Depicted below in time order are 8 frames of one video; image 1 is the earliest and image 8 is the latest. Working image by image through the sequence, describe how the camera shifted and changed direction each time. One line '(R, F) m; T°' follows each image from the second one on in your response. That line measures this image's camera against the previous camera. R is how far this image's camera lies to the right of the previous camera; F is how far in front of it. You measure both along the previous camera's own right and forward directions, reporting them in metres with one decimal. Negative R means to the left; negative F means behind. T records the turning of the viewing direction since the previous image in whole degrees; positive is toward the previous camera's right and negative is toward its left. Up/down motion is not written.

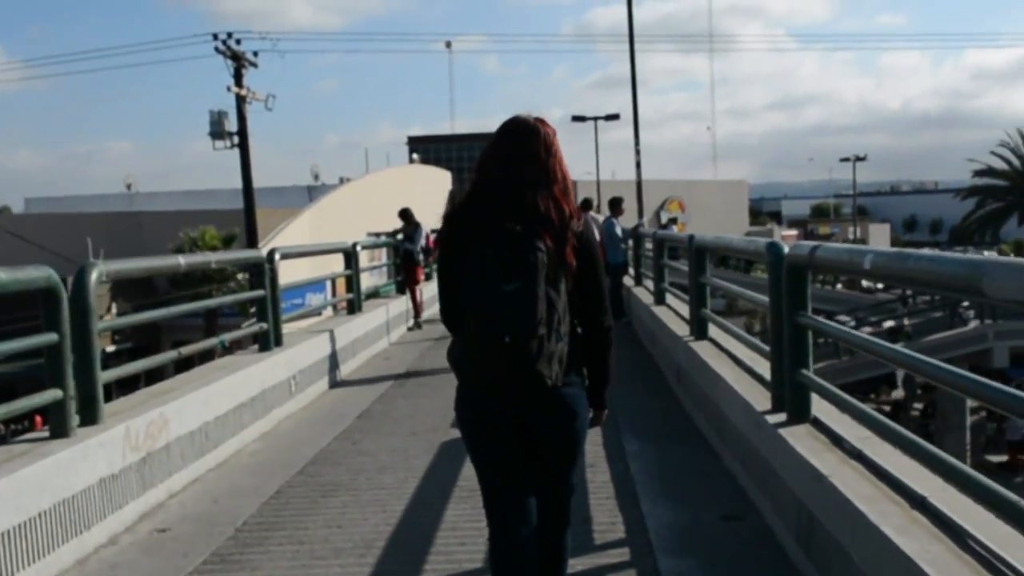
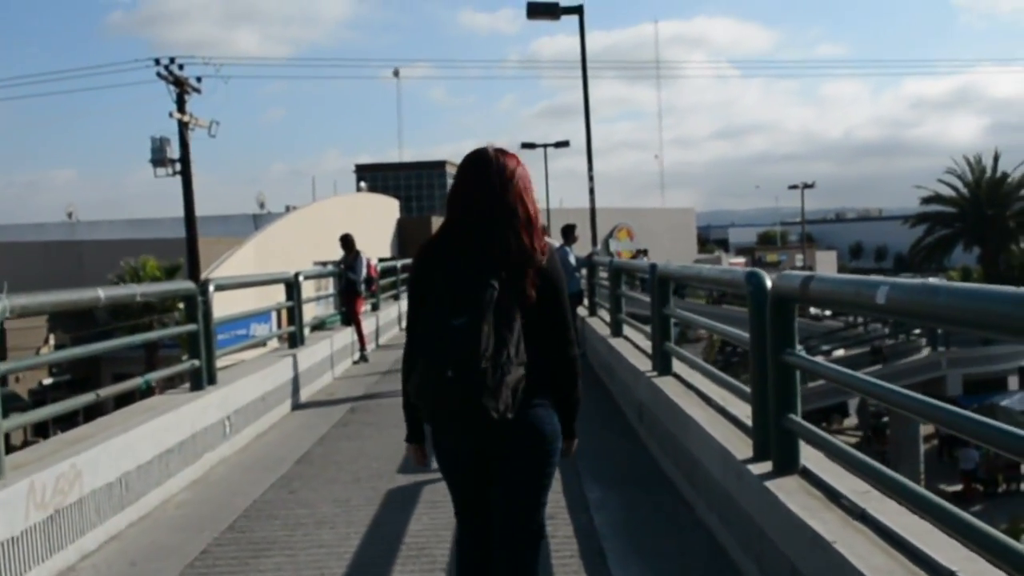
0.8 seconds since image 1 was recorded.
(0.0, +0.6) m; +2°
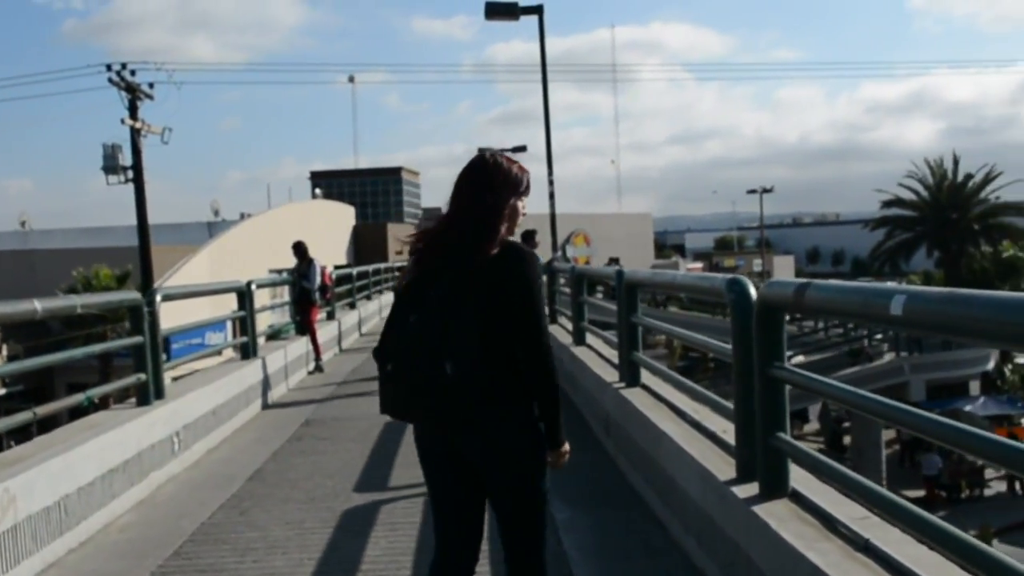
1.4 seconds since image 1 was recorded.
(0.0, +0.3) m; +2°
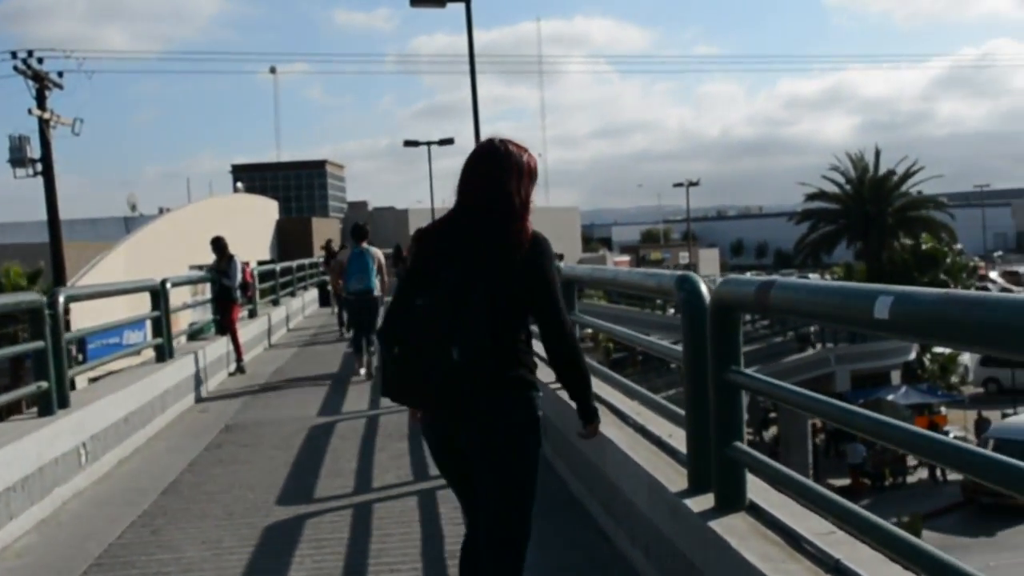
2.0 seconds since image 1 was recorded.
(0.0, +0.4) m; +4°
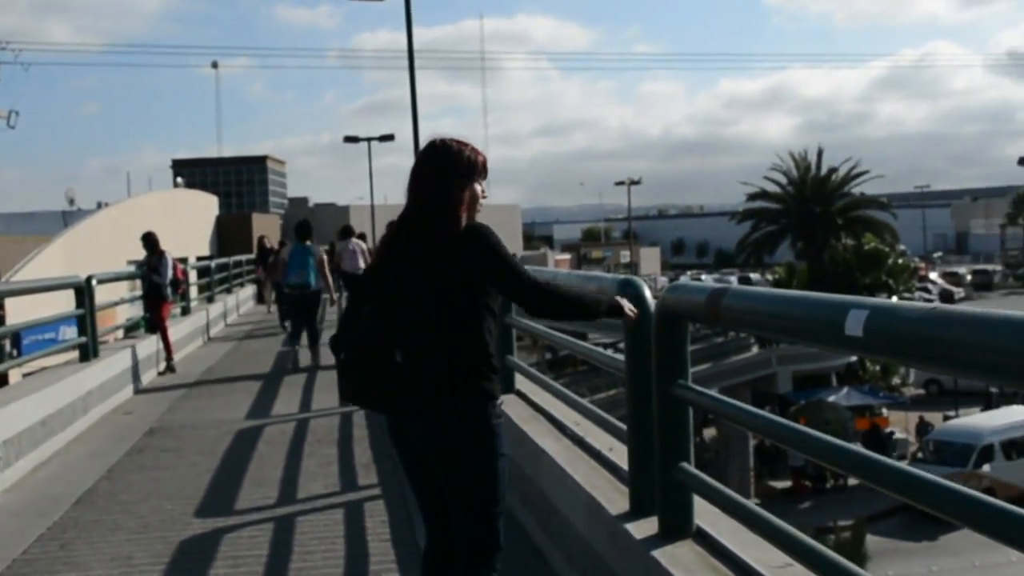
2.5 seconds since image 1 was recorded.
(+0.1, +0.3) m; +3°
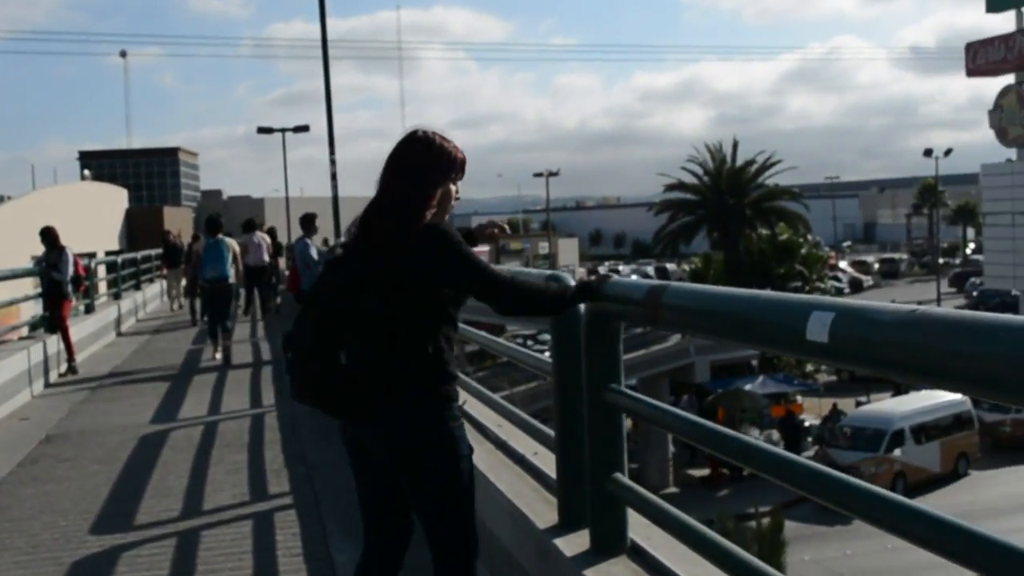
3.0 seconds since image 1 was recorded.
(0.0, +0.3) m; +4°
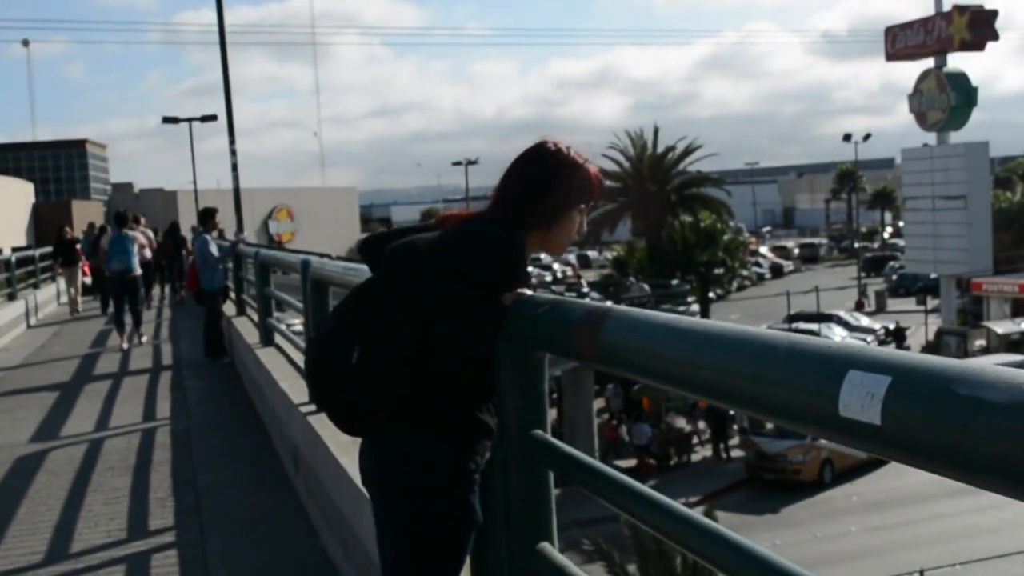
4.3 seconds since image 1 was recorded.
(+0.1, +0.7) m; +4°
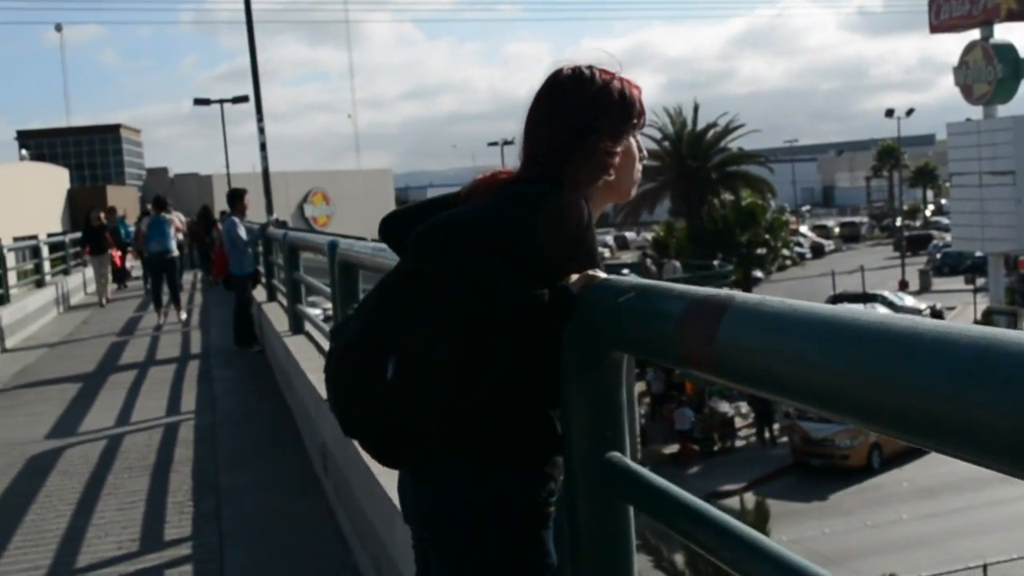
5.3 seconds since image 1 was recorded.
(-0.1, +0.6) m; -2°
